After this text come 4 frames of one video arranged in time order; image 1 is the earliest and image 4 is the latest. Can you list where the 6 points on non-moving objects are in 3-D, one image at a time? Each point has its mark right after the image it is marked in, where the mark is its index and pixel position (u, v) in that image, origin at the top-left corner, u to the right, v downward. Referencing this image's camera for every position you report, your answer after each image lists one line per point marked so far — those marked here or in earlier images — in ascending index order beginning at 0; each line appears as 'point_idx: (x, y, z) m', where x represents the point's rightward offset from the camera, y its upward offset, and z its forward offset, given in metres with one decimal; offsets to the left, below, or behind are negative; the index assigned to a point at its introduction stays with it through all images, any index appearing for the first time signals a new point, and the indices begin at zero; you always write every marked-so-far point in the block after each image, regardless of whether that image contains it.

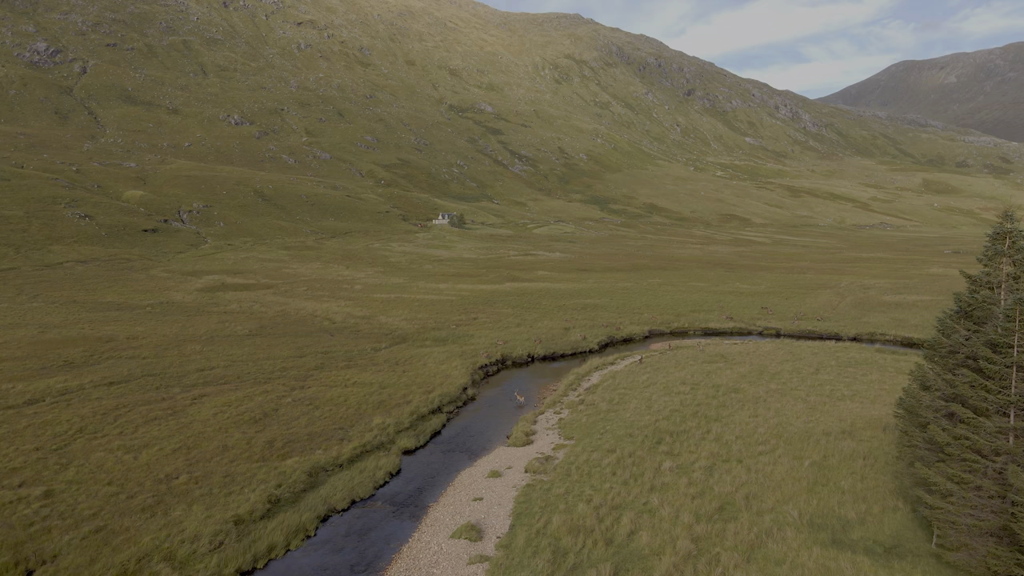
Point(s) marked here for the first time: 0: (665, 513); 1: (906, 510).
0: (+4.3, -6.3, +19.8) m
1: (+10.7, -6.0, +19.2) m
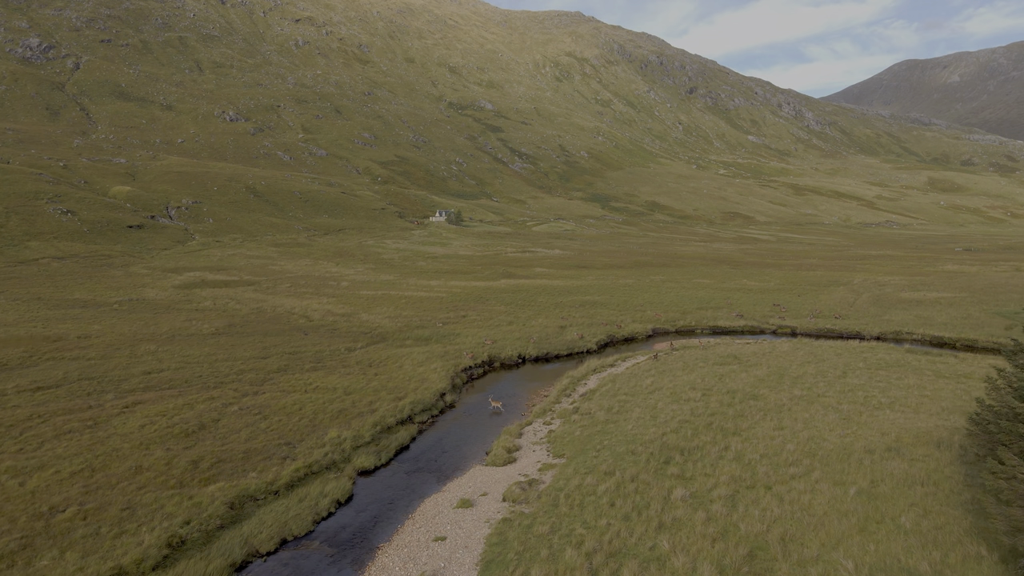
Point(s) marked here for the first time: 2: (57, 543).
0: (+3.6, -5.9, +15.2) m
1: (+10.0, -5.6, +14.6) m
2: (-10.4, -5.8, +16.3) m
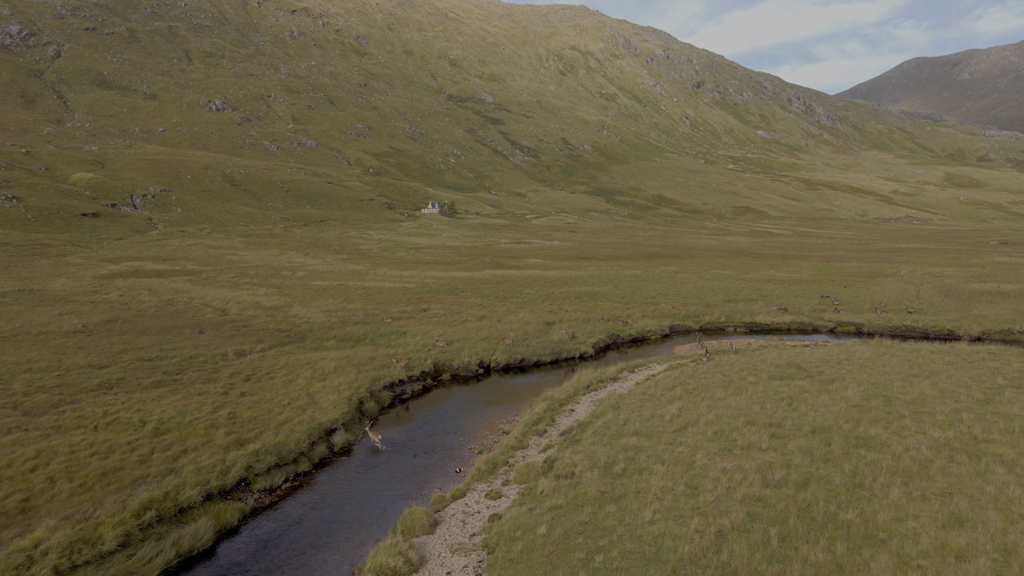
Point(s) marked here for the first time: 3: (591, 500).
0: (+1.7, -5.0, +2.4) m
1: (+8.1, -4.7, +1.7) m
2: (-12.3, -4.9, +3.5) m
3: (+1.6, -4.2, +14.2) m
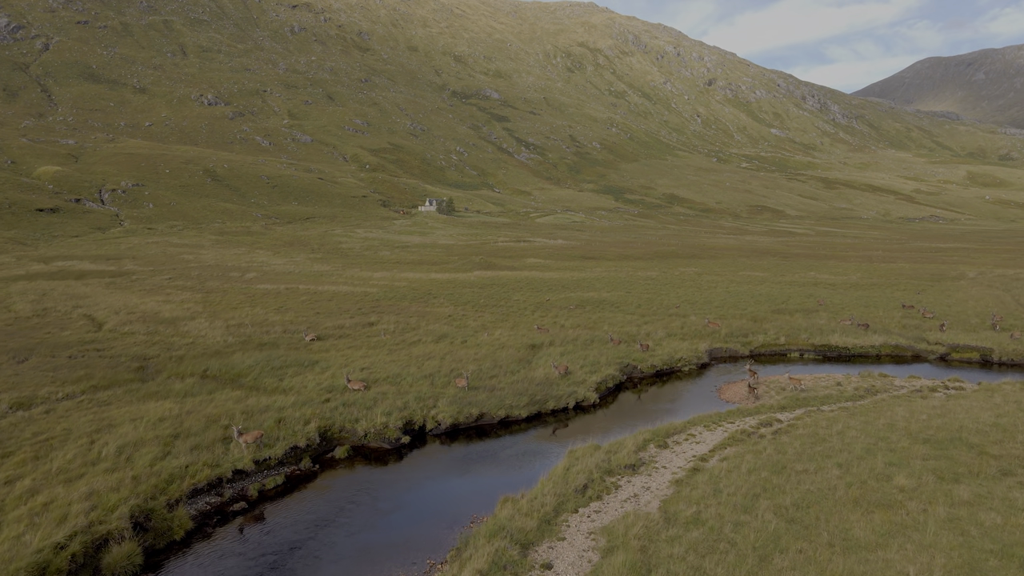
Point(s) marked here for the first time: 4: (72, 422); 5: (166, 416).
0: (+0.1, -5.2, -9.4) m
1: (+6.5, -4.9, -10.1) m
2: (-13.9, -5.1, -8.0) m
3: (+0.1, -4.4, +2.5) m
4: (-10.3, -3.1, +17.0) m
5: (-8.1, -3.0, +17.4) m
